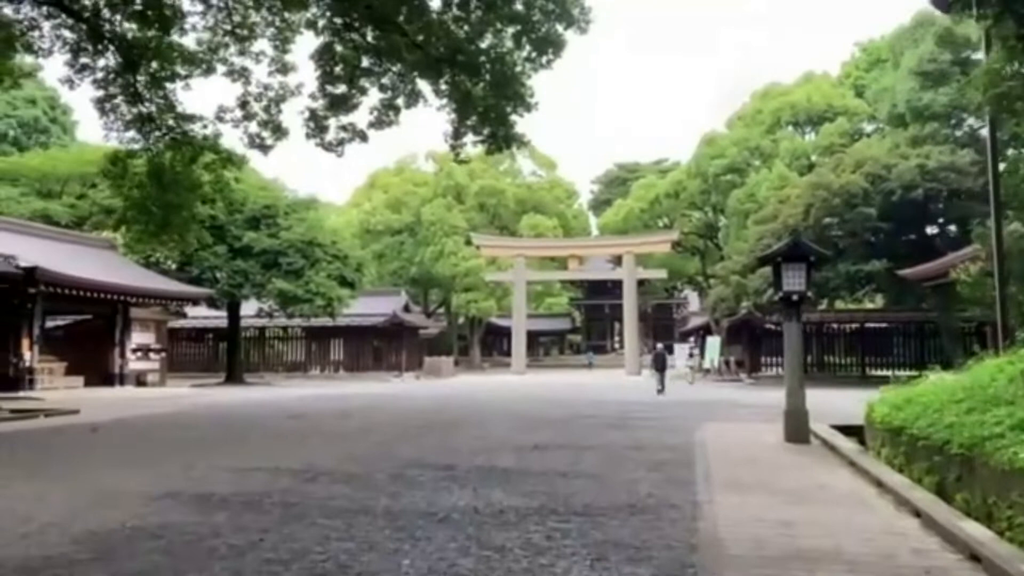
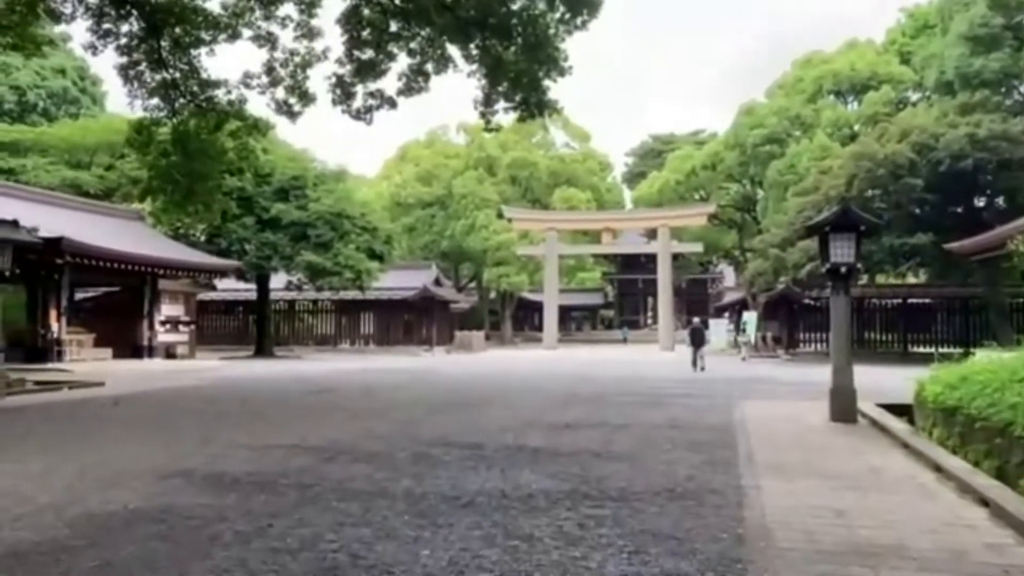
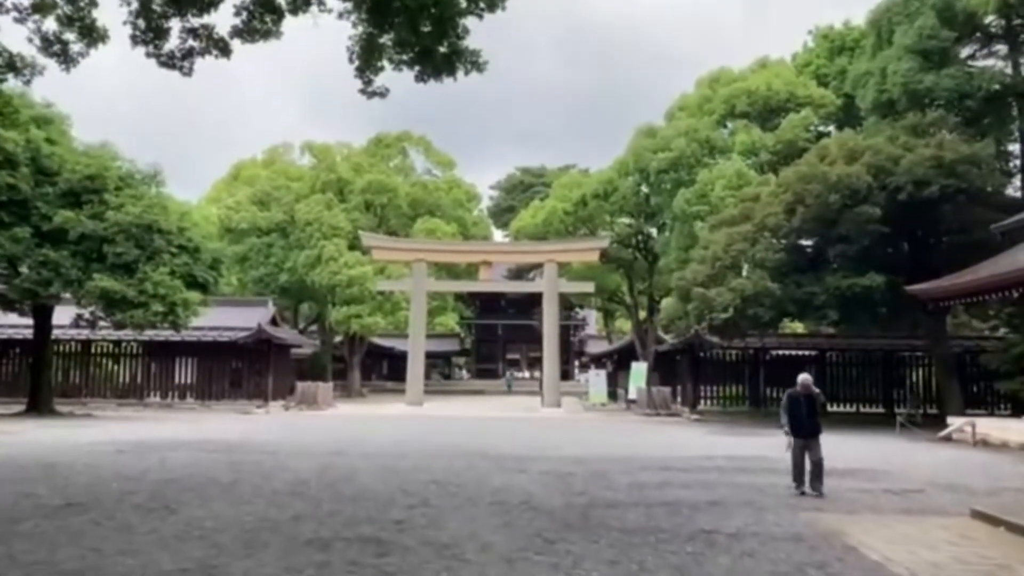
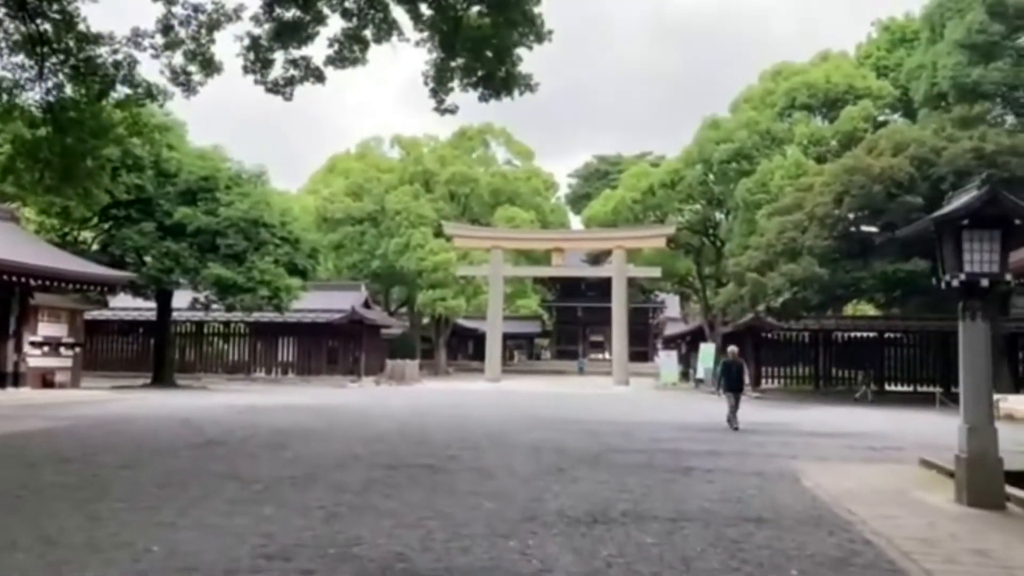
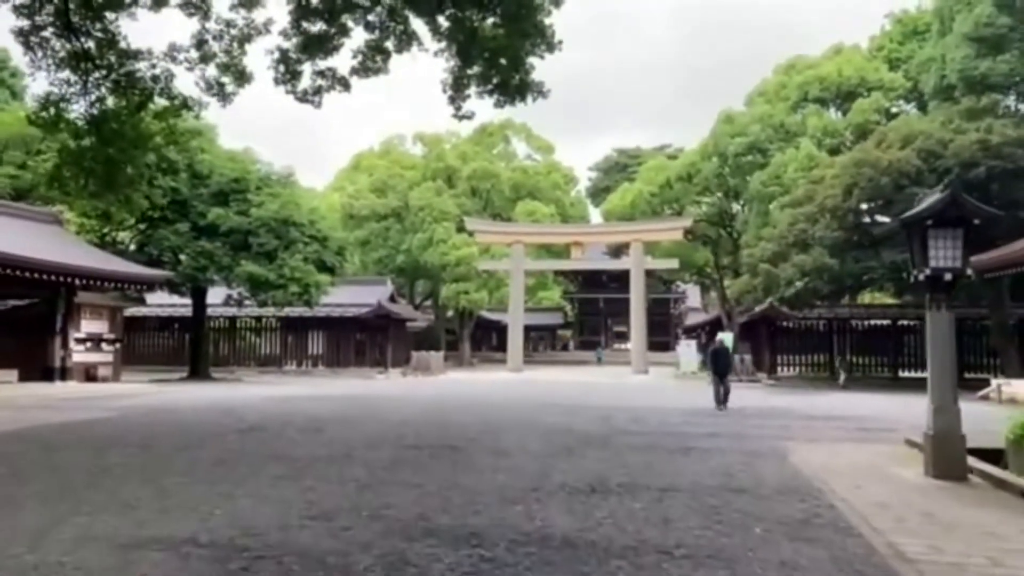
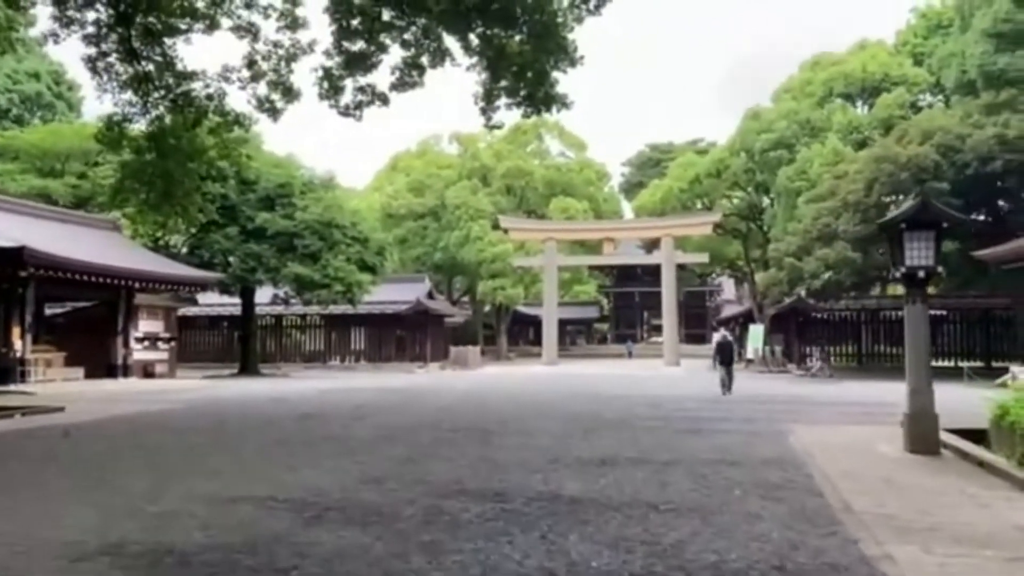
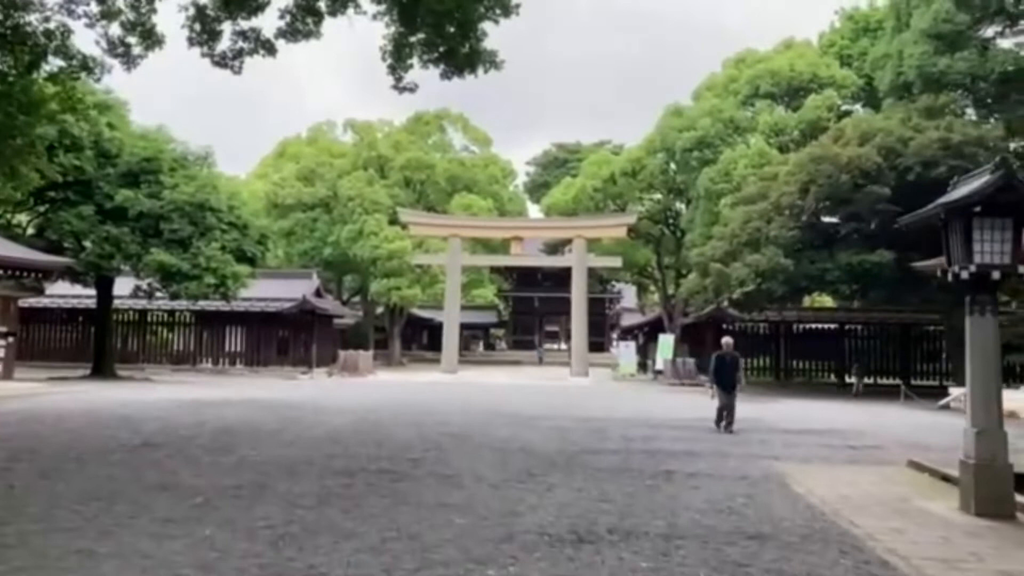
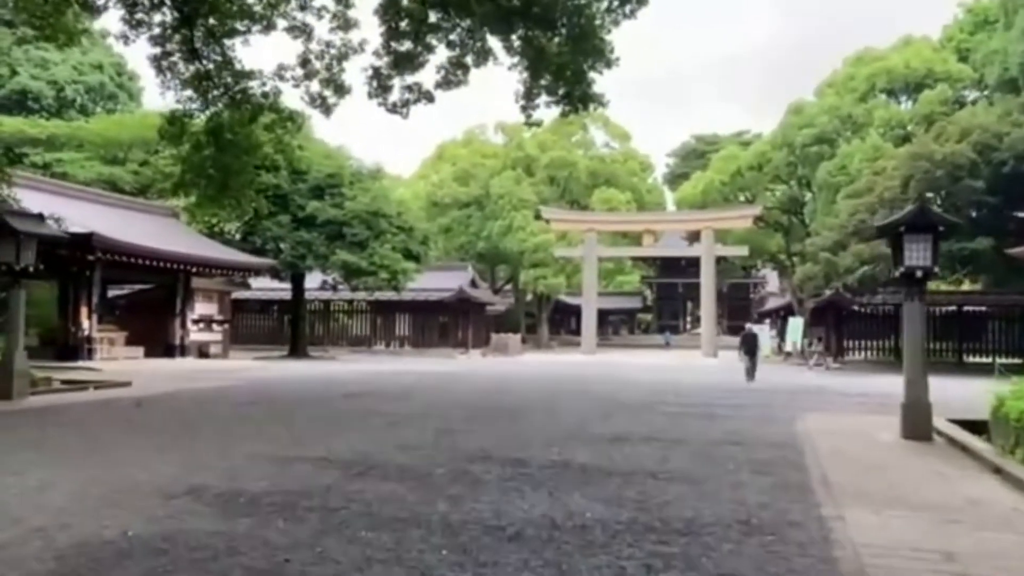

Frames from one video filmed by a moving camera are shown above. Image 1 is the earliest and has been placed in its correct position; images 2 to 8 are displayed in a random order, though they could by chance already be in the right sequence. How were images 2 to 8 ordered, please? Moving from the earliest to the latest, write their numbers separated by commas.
2, 8, 6, 5, 4, 7, 3
